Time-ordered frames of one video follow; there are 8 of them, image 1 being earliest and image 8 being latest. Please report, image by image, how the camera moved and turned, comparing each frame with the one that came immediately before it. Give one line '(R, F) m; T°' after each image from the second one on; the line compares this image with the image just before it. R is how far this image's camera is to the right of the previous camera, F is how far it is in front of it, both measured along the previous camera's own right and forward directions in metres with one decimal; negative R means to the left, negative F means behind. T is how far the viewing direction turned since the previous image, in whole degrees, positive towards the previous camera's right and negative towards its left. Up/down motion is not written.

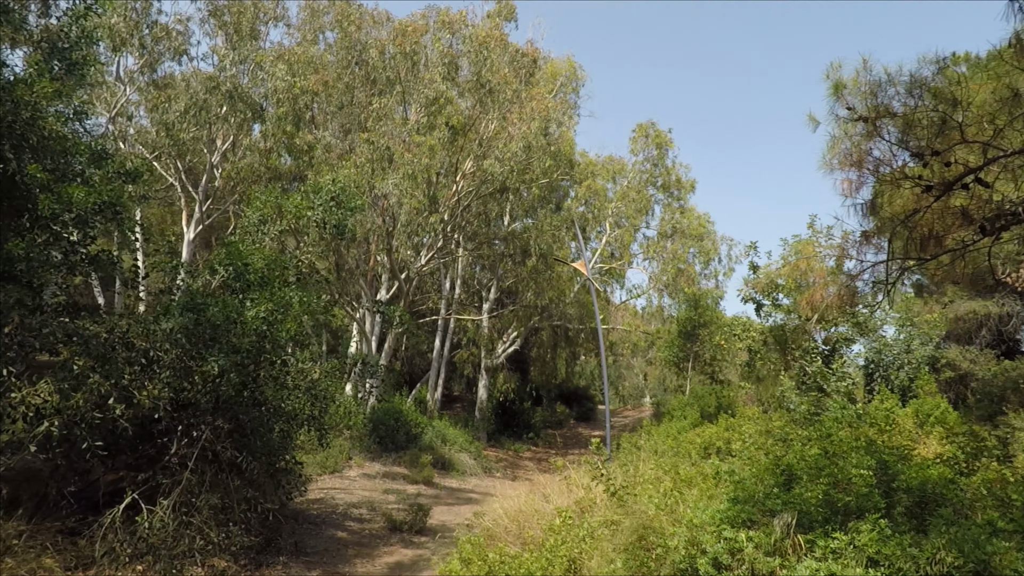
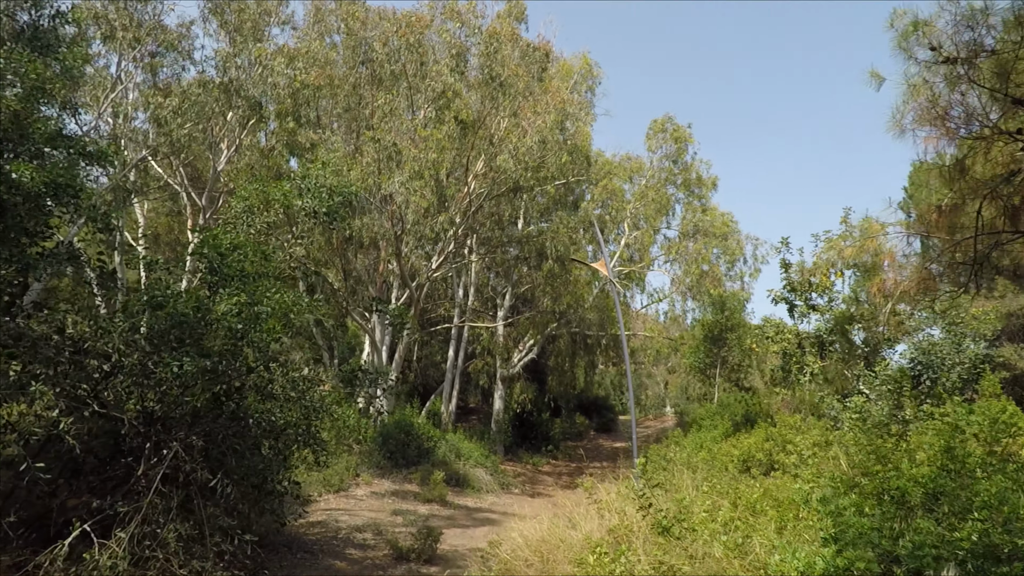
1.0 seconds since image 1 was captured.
(0.0, +0.9) m; -1°
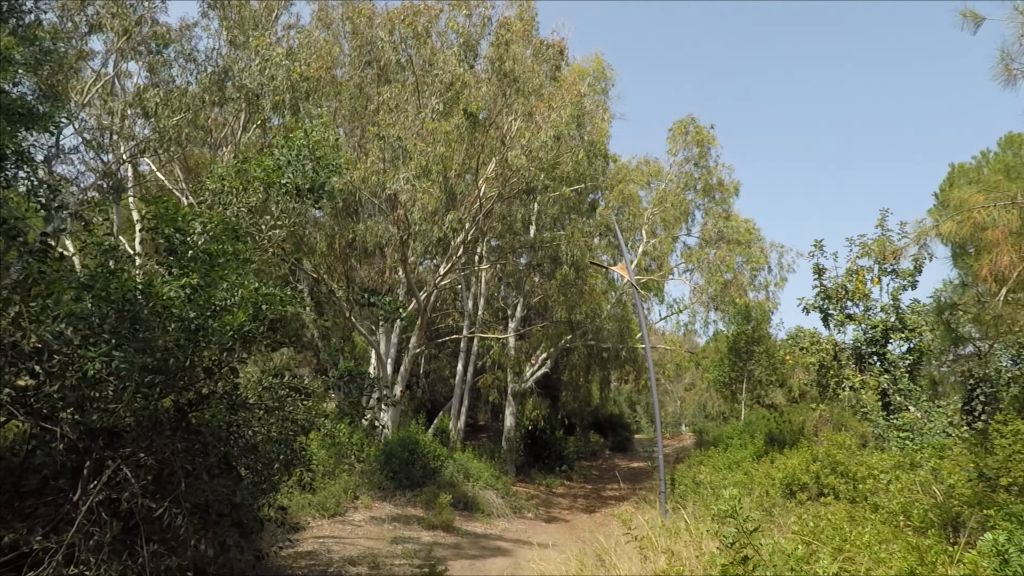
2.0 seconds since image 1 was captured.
(-0.1, +1.0) m; -1°
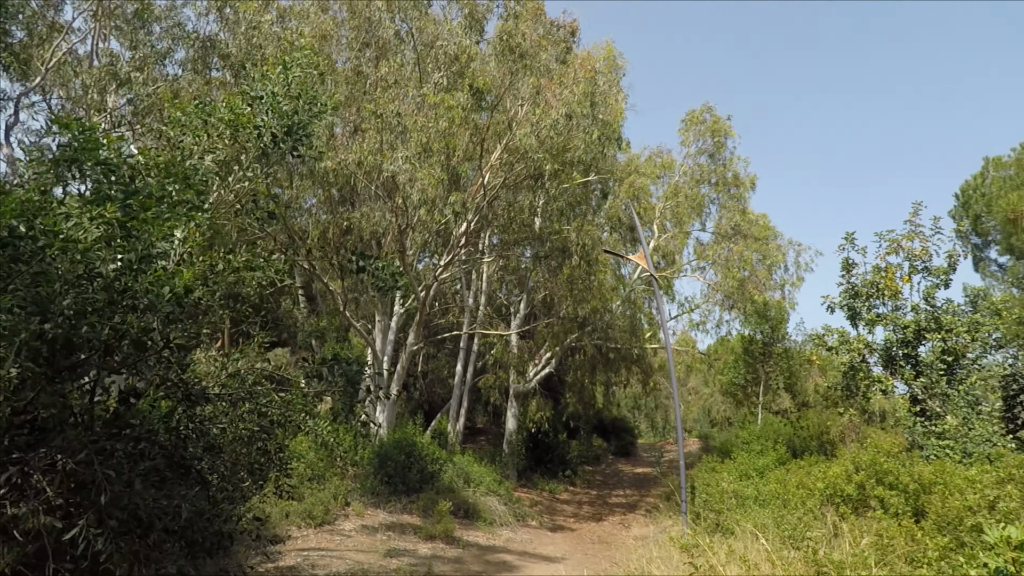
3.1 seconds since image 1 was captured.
(-0.2, +1.0) m; 0°
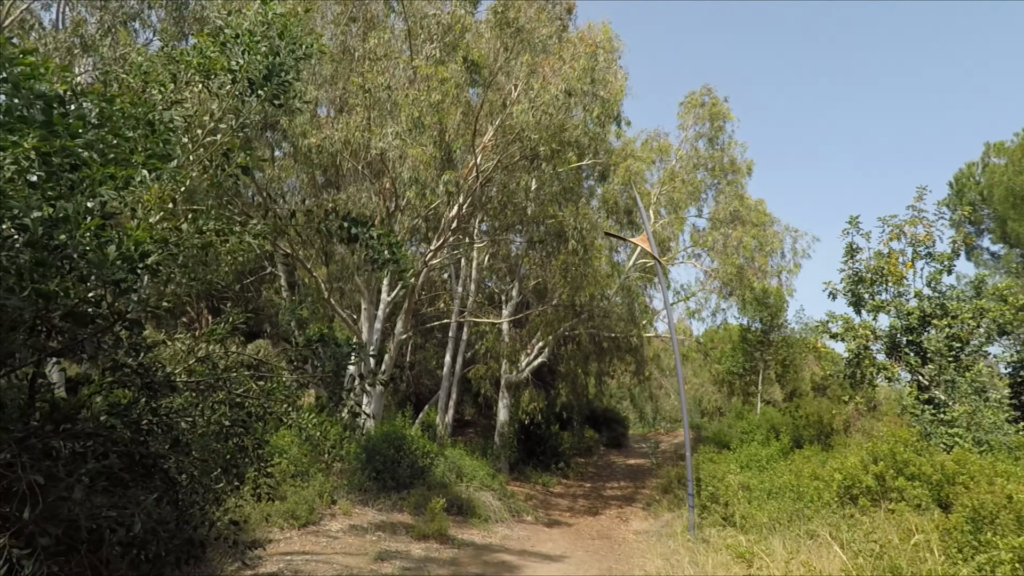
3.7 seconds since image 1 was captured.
(-0.2, +0.6) m; +1°
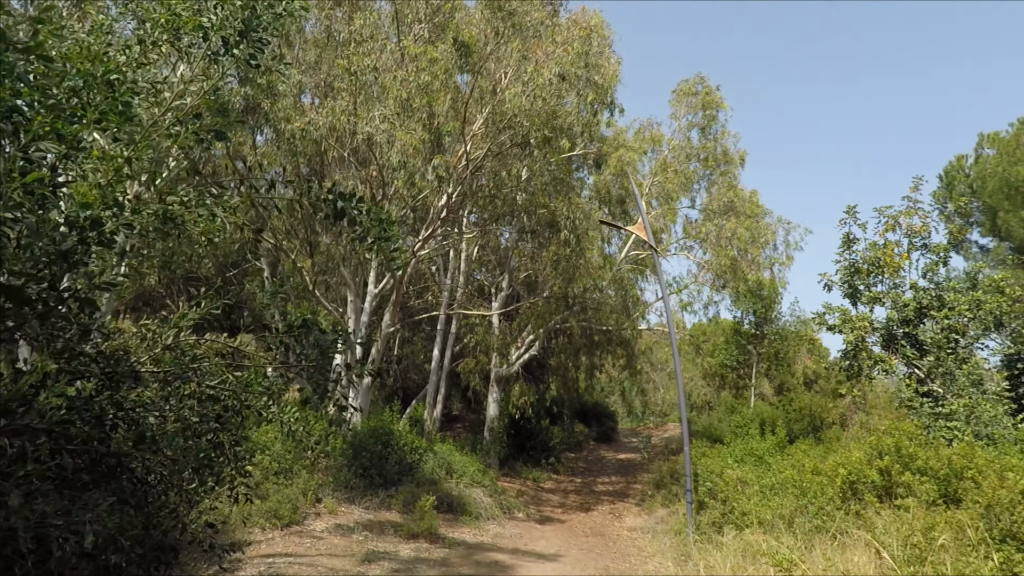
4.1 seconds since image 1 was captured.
(-0.1, +0.4) m; +1°
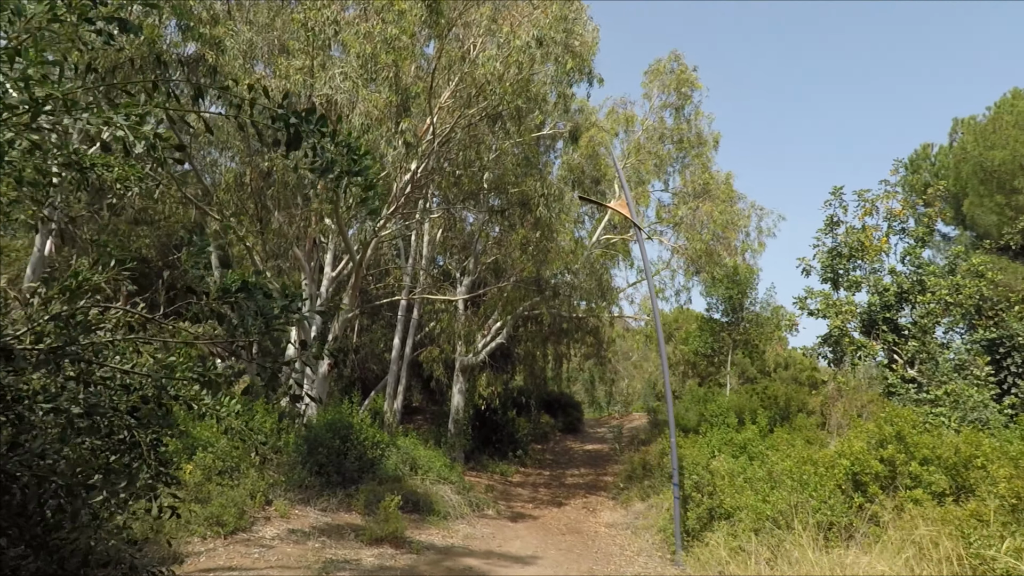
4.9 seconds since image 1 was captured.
(-0.2, +0.8) m; +4°
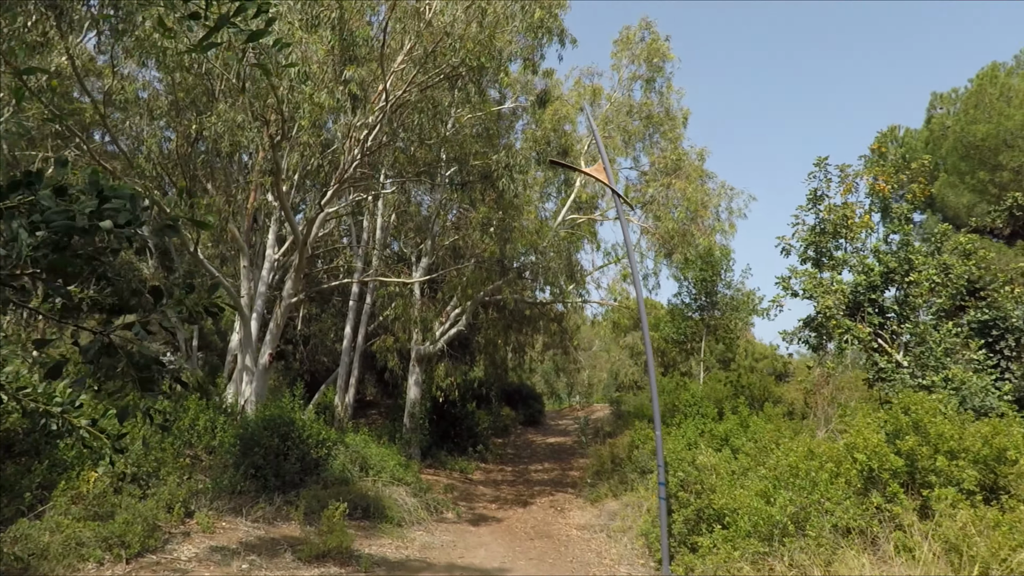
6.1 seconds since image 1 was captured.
(-0.1, +1.1) m; +4°
